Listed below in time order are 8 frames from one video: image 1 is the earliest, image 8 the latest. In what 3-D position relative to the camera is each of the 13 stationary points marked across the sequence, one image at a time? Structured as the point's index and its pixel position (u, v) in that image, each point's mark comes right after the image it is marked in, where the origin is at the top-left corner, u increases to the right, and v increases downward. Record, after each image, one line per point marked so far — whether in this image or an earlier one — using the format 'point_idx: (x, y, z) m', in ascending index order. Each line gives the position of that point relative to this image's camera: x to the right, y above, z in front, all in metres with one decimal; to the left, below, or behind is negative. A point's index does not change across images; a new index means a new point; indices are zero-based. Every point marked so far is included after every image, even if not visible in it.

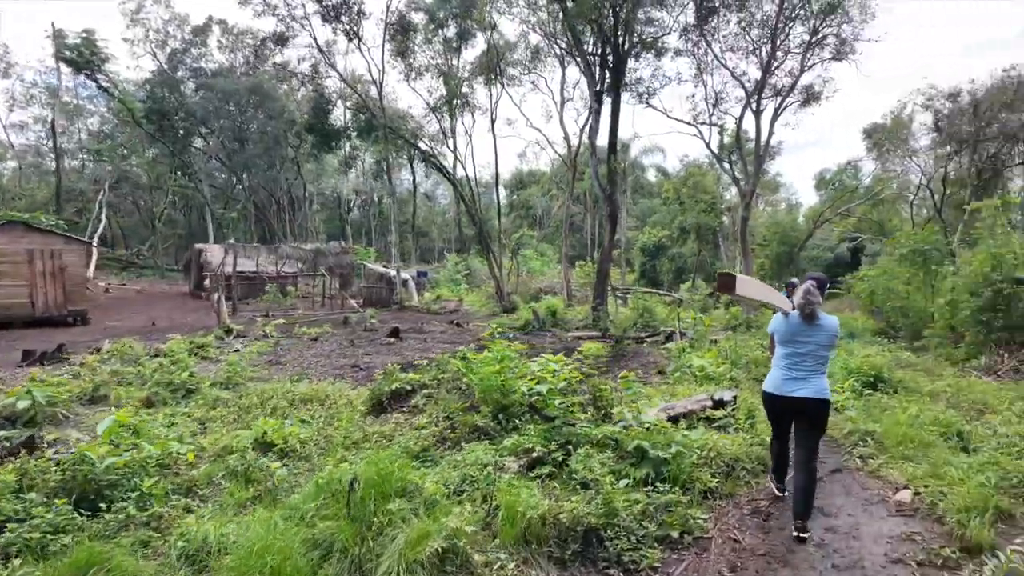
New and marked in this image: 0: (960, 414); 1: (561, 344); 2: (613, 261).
0: (+4.2, -1.2, +5.5) m
1: (+1.1, -1.2, +12.4) m
2: (+2.9, +0.8, +16.5) m
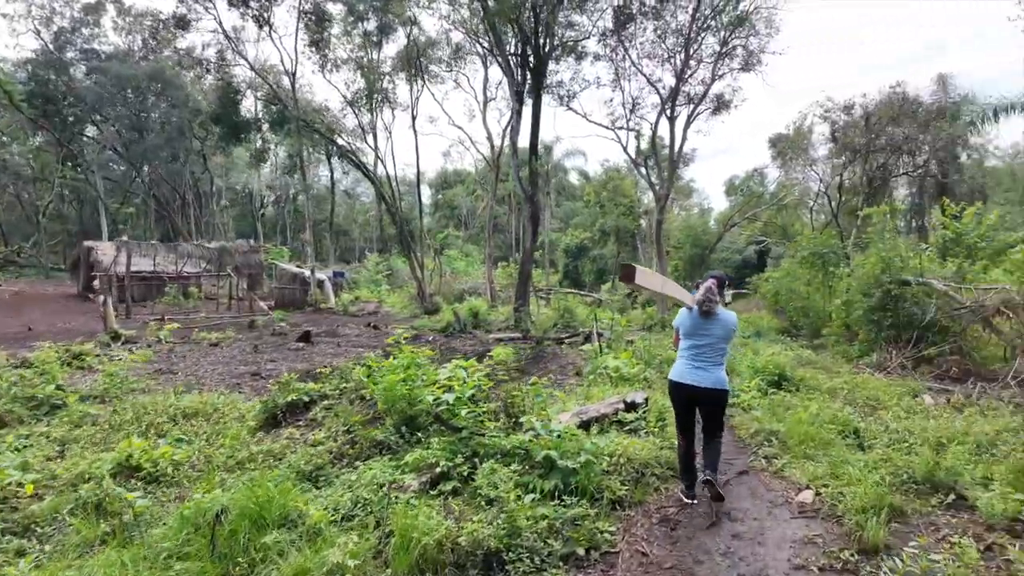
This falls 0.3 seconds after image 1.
0: (+3.3, -1.2, +5.7) m
1: (-0.6, -1.2, +12.1) m
2: (+0.6, +0.7, +16.5) m
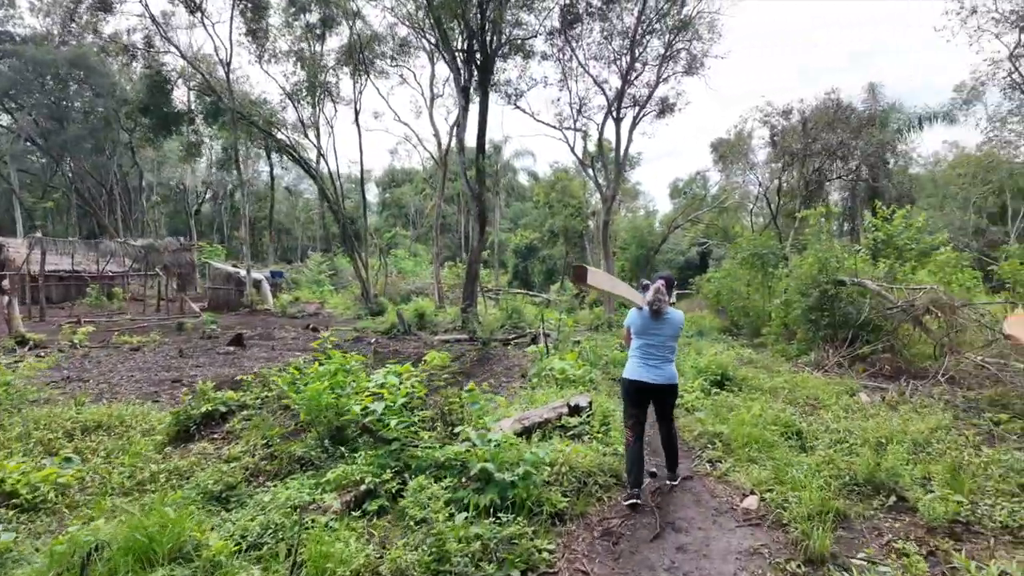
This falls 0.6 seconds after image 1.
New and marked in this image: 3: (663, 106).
0: (+2.8, -1.2, +5.7) m
1: (-1.7, -1.2, +11.8) m
2: (-0.8, +0.7, +16.2) m
3: (+4.8, +5.7, +18.6) m
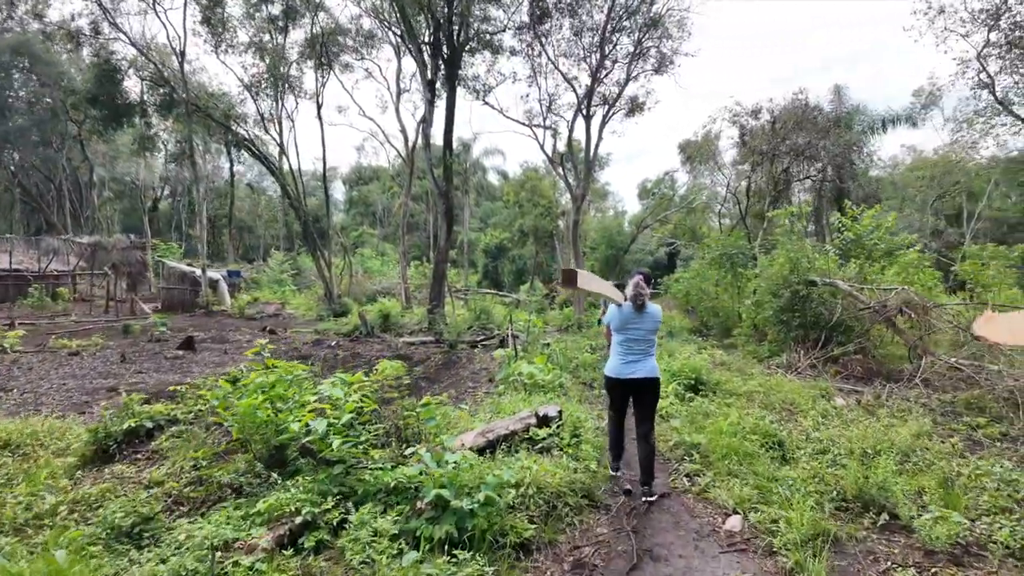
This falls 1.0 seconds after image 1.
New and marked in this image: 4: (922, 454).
0: (+2.4, -1.2, +5.5) m
1: (-2.4, -1.2, +11.3) m
2: (-1.7, +0.7, +15.8) m
3: (+3.8, +5.7, +18.4) m
4: (+3.1, -1.2, +4.4) m
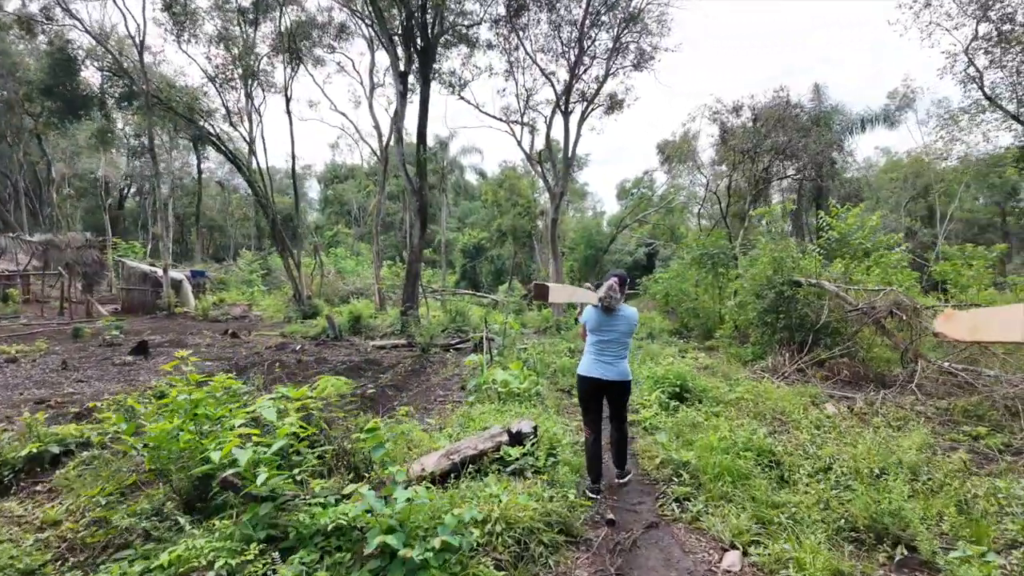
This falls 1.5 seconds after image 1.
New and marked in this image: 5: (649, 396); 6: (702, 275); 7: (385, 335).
0: (+2.2, -1.2, +5.1) m
1: (-2.8, -1.2, +10.7) m
2: (-2.3, +0.7, +15.2) m
3: (+3.1, +5.7, +18.1) m
4: (+2.9, -1.3, +4.0) m
5: (+1.5, -1.1, +6.3) m
6: (+4.6, +0.3, +14.1) m
7: (-3.0, -1.1, +14.0) m
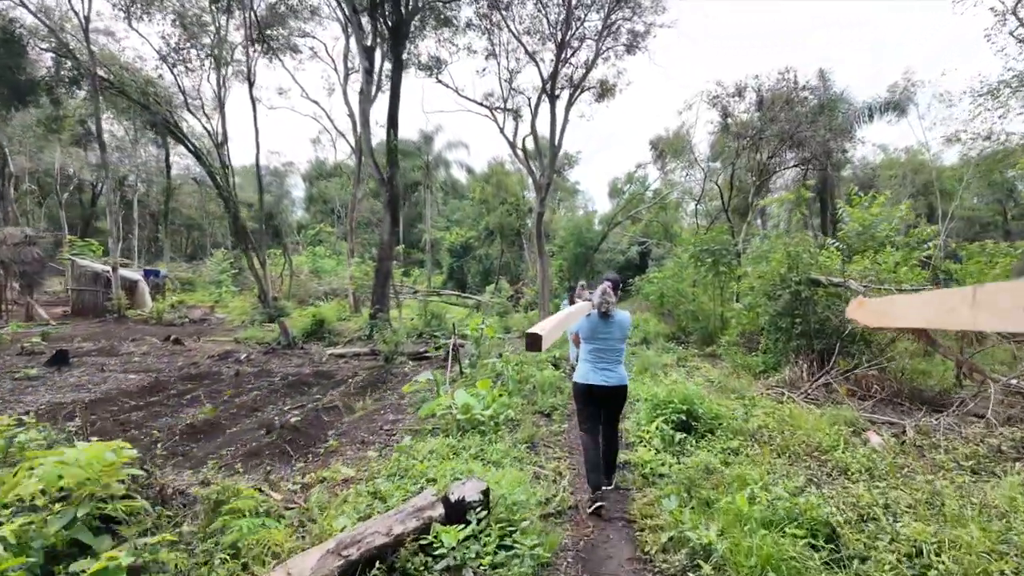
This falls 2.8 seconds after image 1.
0: (+1.9, -1.2, +3.7) m
1: (-3.2, -1.2, +9.3) m
2: (-2.8, +0.7, +13.8) m
3: (+2.6, +5.7, +16.7) m
4: (+2.6, -1.2, +2.7) m
5: (+1.1, -1.1, +4.9) m
6: (+4.1, +0.3, +12.8) m
7: (-3.5, -1.1, +12.5) m
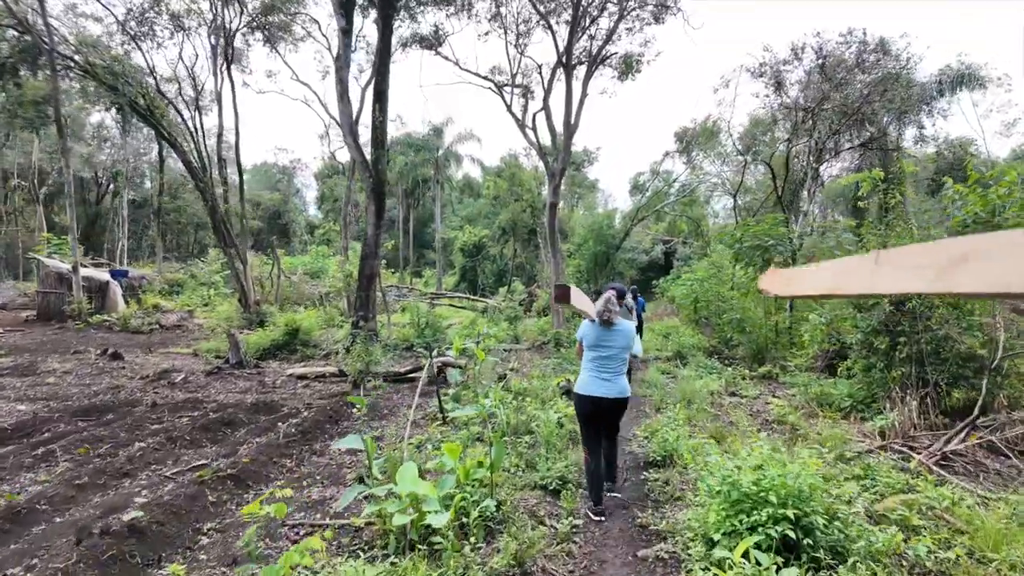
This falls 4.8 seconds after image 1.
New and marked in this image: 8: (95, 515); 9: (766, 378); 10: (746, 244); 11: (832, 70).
0: (+1.7, -1.3, +1.5) m
1: (-3.2, -1.3, +7.2) m
2: (-2.6, +0.6, +11.7) m
3: (+2.8, +5.6, +14.5) m
4: (+2.3, -1.3, +0.5) m
5: (+1.0, -1.2, +2.8) m
6: (+4.2, +0.2, +10.5) m
7: (-3.3, -1.2, +10.5) m
8: (-2.5, -1.4, +3.5) m
9: (+3.7, -1.3, +8.4) m
10: (+4.0, +0.7, +10.1) m
11: (+6.3, +4.2, +11.9) m
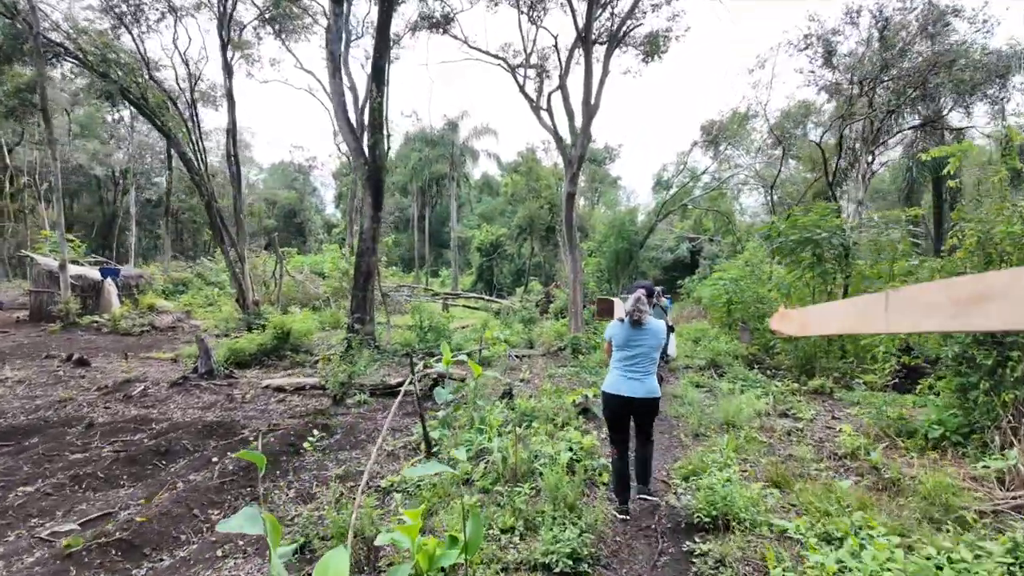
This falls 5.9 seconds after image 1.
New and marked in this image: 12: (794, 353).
0: (+1.6, -1.3, +0.3) m
1: (-3.1, -1.3, +6.2) m
2: (-2.4, +0.6, +10.6) m
3: (+3.2, +5.6, +13.2) m
4: (+2.2, -1.3, -0.8) m
5: (+0.9, -1.2, +1.6) m
6: (+4.4, +0.2, +9.2) m
7: (-3.2, -1.2, +9.4) m
8: (-2.6, -1.3, +2.4) m
9: (+3.8, -1.3, +7.1) m
10: (+4.2, +0.7, +8.8) m
11: (+6.5, +4.2, +10.5) m
12: (+4.3, -1.0, +8.9) m
